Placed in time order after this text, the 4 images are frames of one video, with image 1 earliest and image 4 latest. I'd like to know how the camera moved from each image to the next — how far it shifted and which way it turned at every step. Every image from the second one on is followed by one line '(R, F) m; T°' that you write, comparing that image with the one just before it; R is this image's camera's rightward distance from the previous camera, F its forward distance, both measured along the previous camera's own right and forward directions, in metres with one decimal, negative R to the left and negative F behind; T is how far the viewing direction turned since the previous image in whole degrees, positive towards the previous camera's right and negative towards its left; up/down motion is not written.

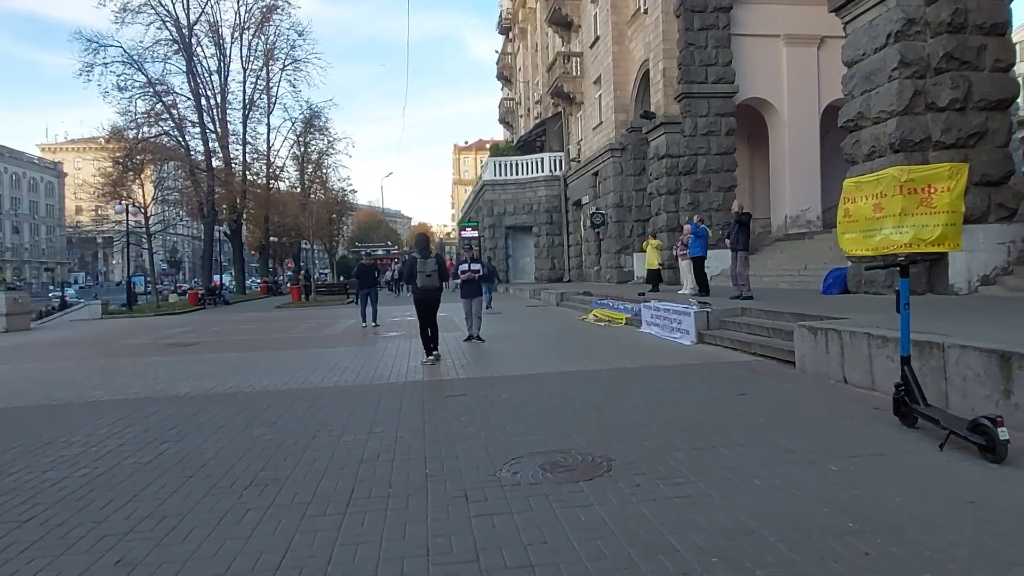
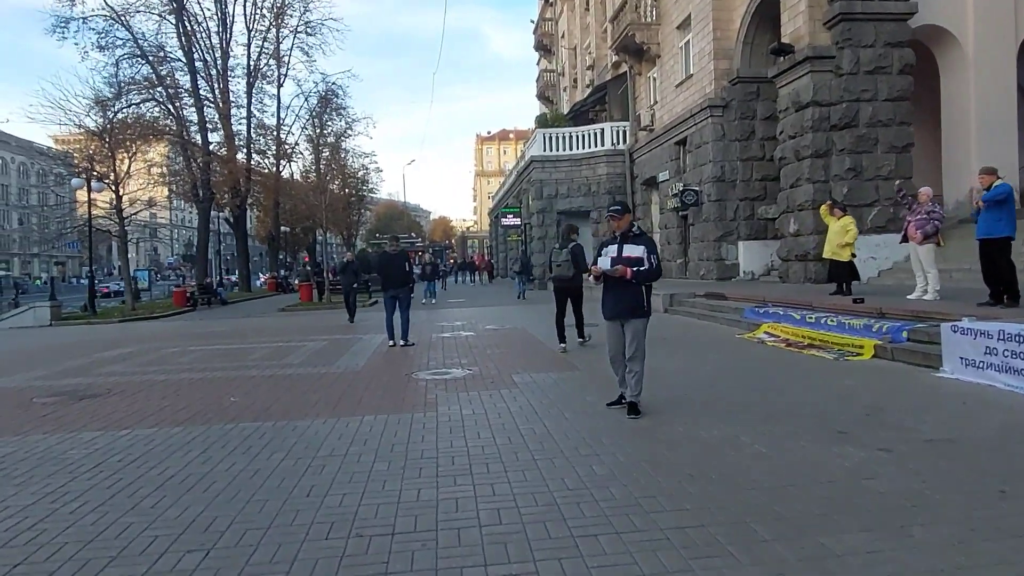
(-1.5, +6.9) m; -1°
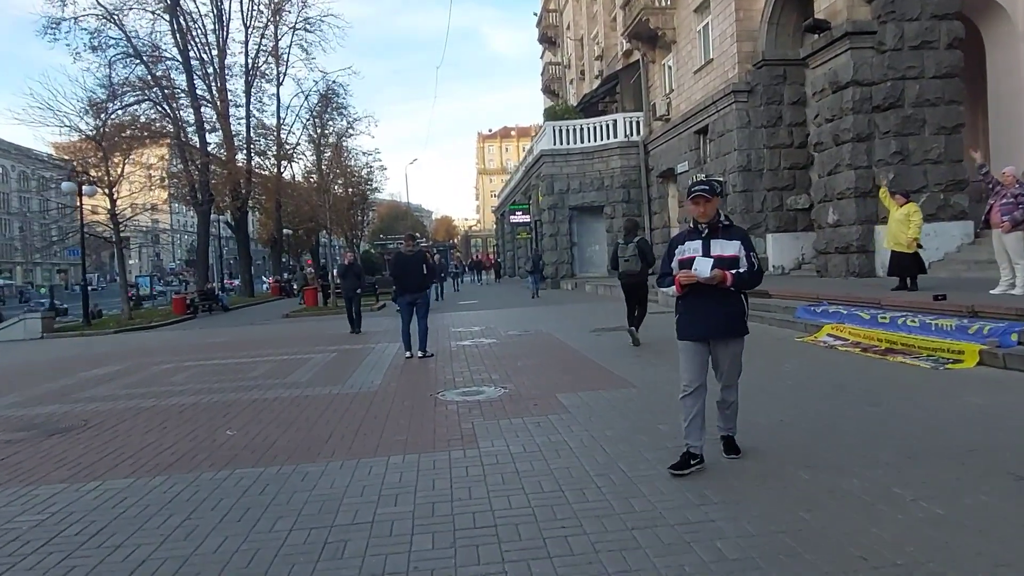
(-0.3, +1.3) m; 0°
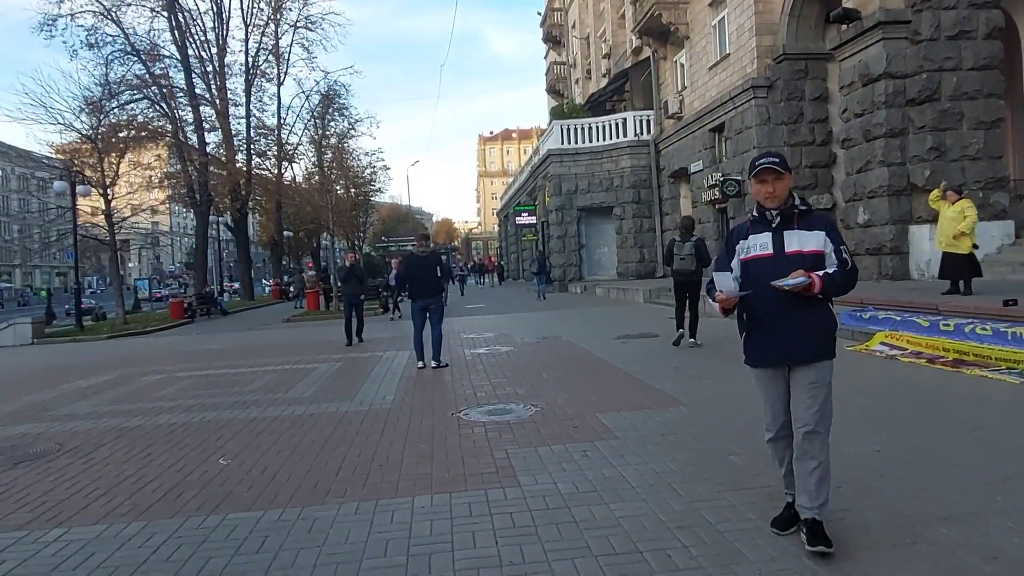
(-0.3, +0.9) m; 0°
